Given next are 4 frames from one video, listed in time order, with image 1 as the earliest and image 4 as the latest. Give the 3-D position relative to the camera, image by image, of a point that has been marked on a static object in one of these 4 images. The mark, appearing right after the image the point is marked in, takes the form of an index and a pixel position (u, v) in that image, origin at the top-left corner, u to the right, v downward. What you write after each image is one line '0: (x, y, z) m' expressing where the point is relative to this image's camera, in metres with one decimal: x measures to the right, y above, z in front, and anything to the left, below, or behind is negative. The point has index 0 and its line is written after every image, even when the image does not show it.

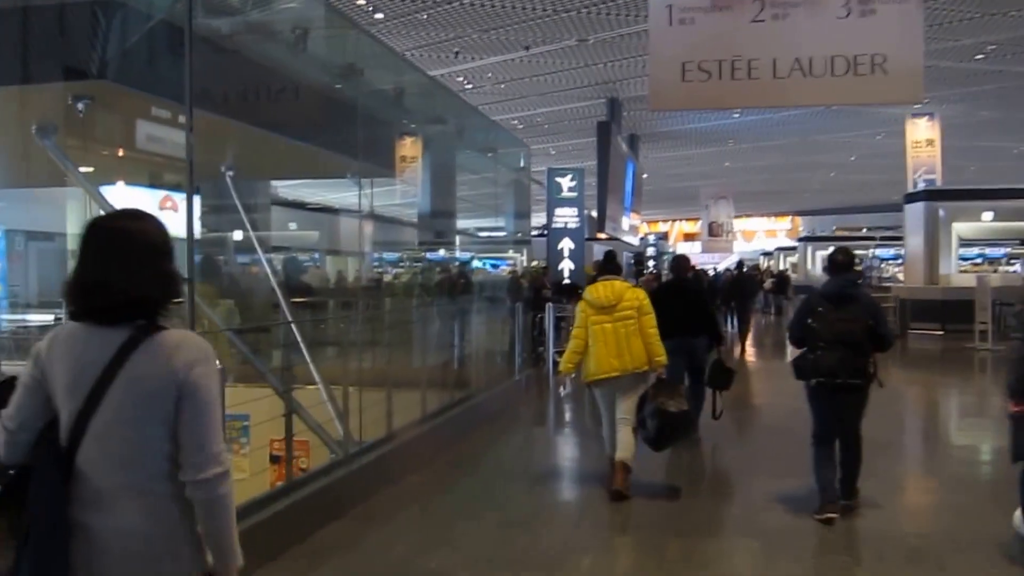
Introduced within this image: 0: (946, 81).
0: (+6.3, +3.1, +17.6) m
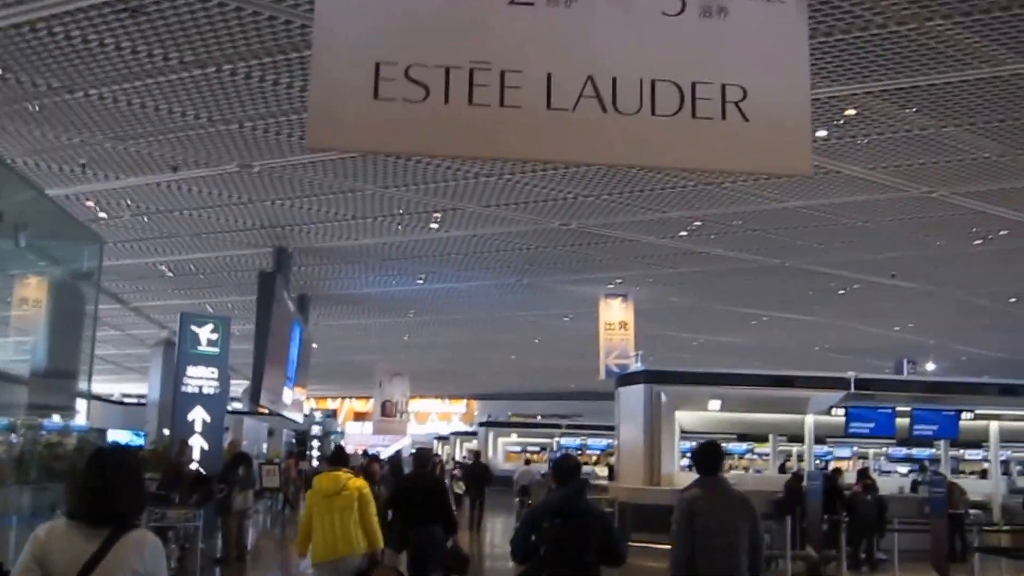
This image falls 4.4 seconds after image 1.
0: (+1.8, +0.5, +16.7) m
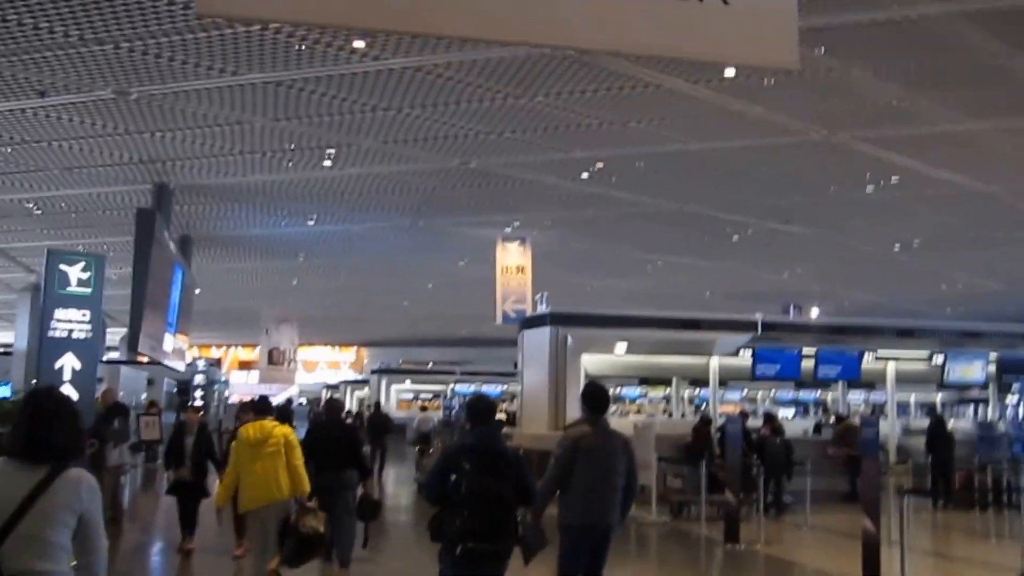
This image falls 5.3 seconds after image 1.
0: (+0.4, +1.2, +16.2) m
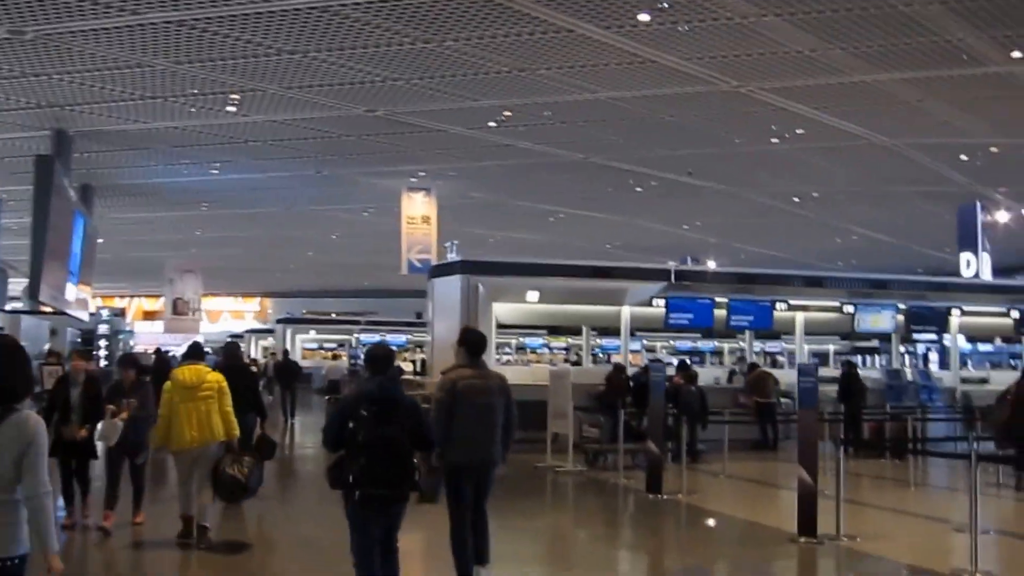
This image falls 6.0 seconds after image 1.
0: (-0.8, +1.9, +16.1) m
